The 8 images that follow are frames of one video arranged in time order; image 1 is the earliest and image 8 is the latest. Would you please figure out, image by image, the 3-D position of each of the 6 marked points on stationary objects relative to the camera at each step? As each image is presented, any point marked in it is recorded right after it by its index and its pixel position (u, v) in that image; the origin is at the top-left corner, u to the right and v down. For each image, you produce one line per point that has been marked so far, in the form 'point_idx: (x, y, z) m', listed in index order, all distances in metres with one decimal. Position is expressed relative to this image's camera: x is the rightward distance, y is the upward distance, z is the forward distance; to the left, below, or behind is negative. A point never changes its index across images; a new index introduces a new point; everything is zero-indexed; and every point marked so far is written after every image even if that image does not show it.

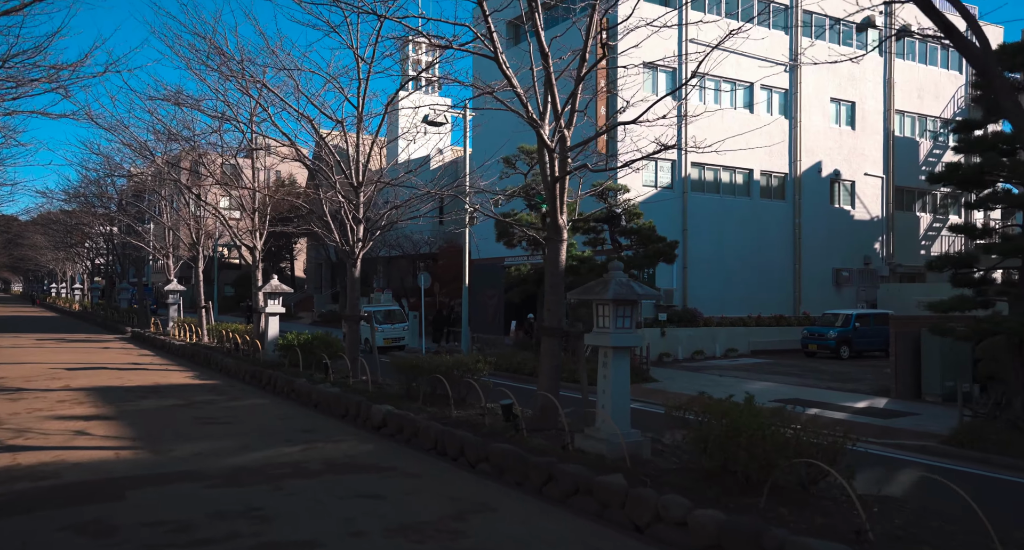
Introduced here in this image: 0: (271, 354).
0: (-4.3, -1.5, +14.7) m
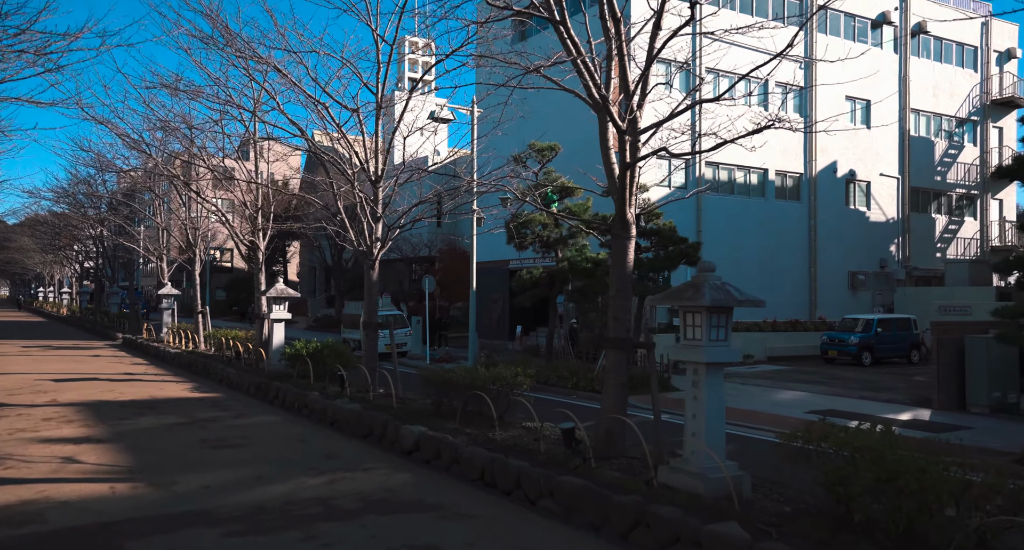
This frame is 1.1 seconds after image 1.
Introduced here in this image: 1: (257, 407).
0: (-3.9, -1.5, +13.6) m
1: (-3.4, -1.8, +10.9) m
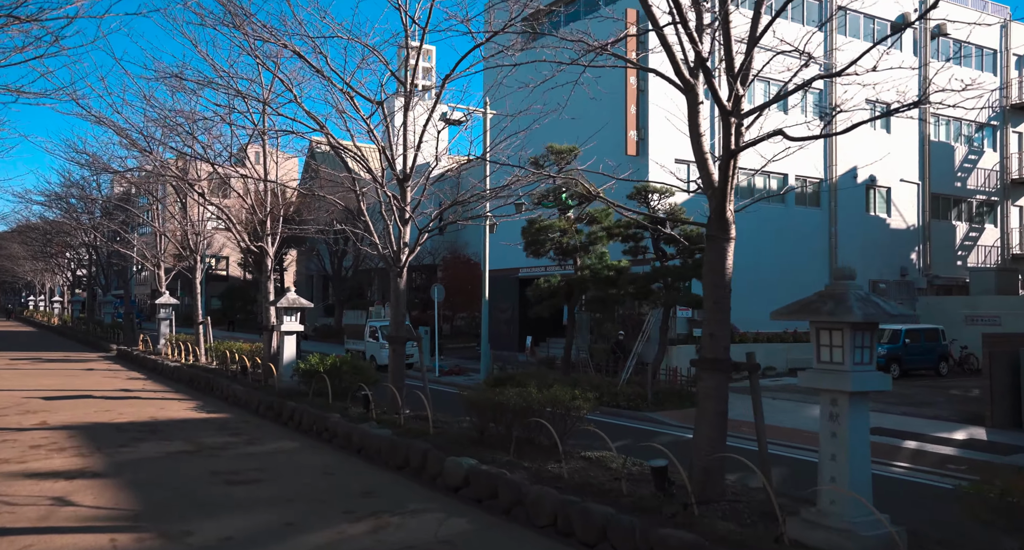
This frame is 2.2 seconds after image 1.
0: (-3.4, -1.6, +12.5) m
1: (-2.9, -1.9, +9.8) m
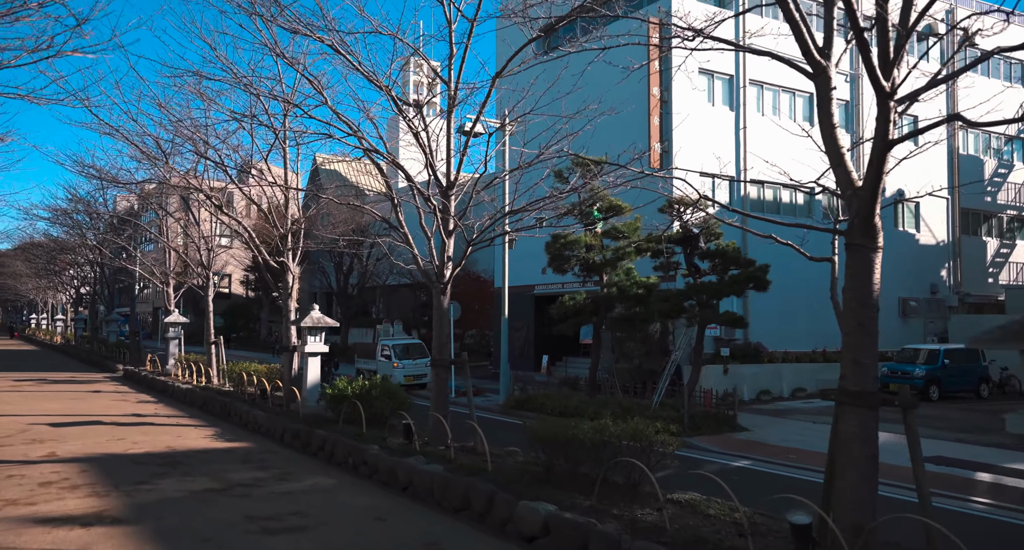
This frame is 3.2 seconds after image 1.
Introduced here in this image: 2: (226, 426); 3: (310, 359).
0: (-2.8, -1.9, +11.6) m
1: (-2.3, -2.1, +8.9) m
2: (-4.2, -2.2, +12.0) m
3: (-3.0, -1.2, +12.0) m
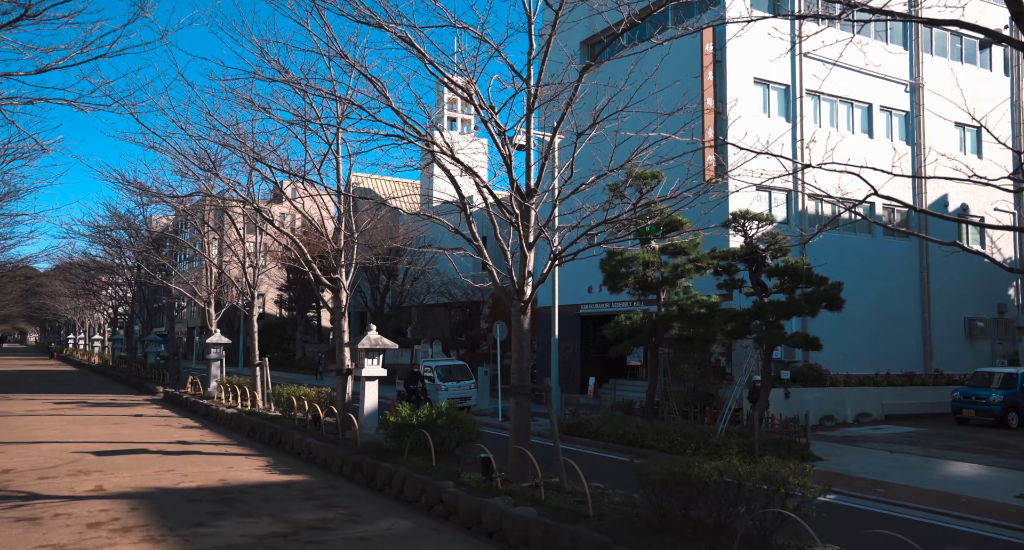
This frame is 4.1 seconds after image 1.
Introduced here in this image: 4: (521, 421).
0: (-1.9, -2.1, +10.8) m
1: (-1.4, -2.2, +8.1) m
2: (-3.2, -2.5, +11.3) m
3: (-2.0, -1.5, +11.2) m
4: (+0.1, -1.4, +7.9) m
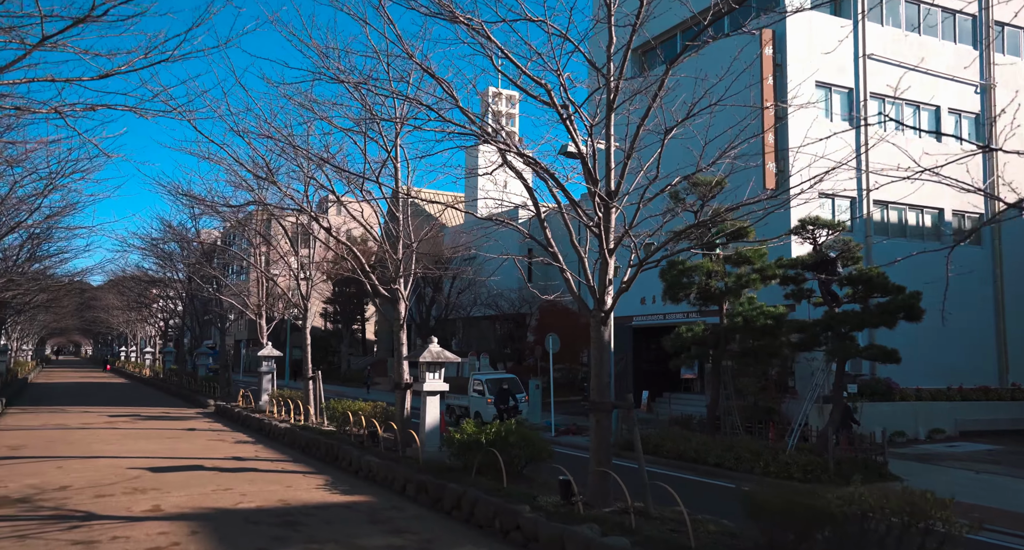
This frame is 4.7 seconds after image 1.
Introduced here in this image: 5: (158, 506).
0: (-1.0, -2.3, +10.3) m
1: (-0.7, -2.3, +7.6) m
2: (-2.3, -2.6, +10.8) m
3: (-1.1, -1.6, +10.7) m
4: (+0.8, -1.5, +7.3) m
5: (-3.6, -2.3, +8.2) m
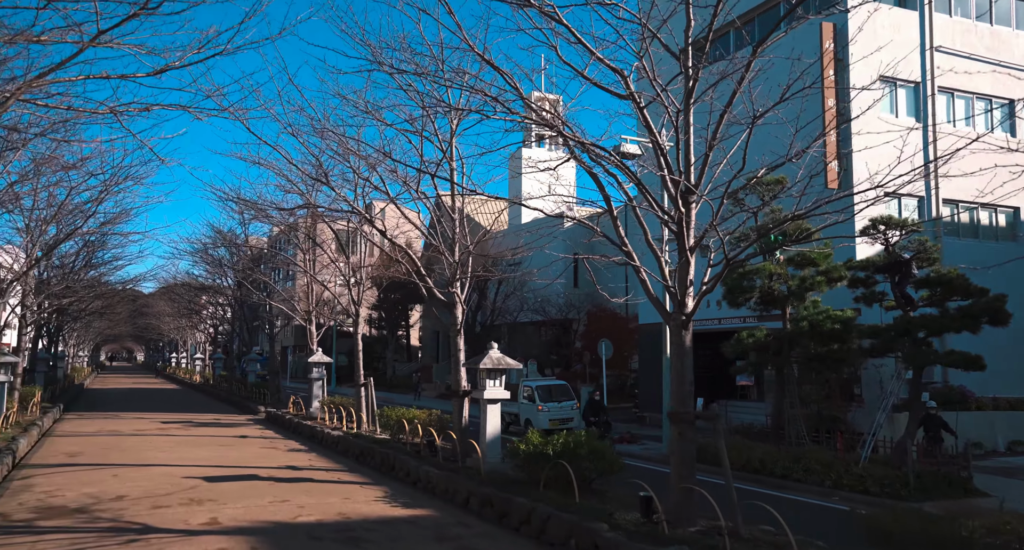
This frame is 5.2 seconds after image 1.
0: (-0.2, -2.3, +9.9) m
1: (0.0, -2.3, +7.1) m
2: (-1.5, -2.7, +10.4) m
3: (-0.3, -1.7, +10.3) m
4: (+1.4, -1.5, +6.8) m
5: (-2.9, -2.4, +7.9) m
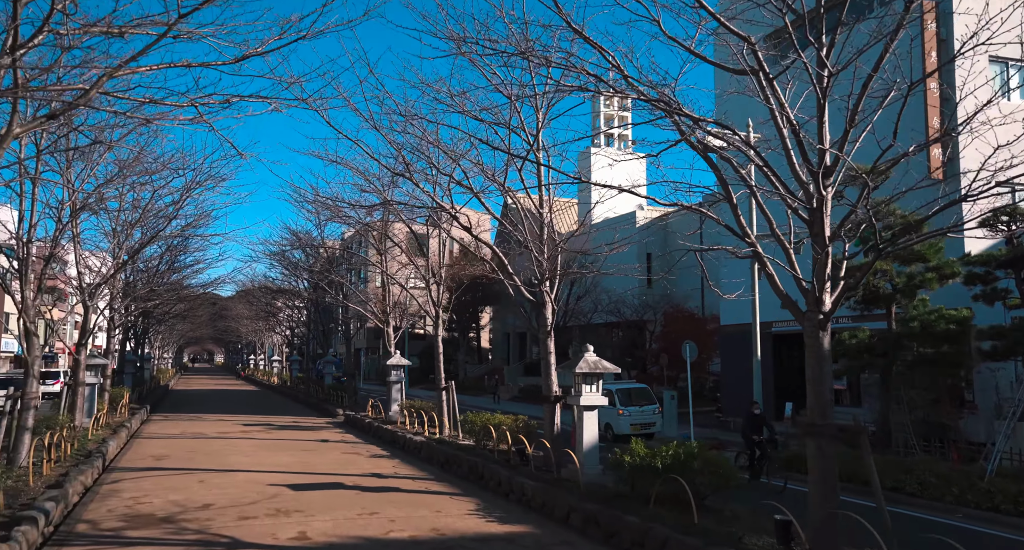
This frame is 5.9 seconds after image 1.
0: (+0.9, -2.3, +9.1) m
1: (+0.9, -2.3, +6.4) m
2: (-0.3, -2.7, +9.8) m
3: (+0.9, -1.6, +9.6) m
4: (+2.3, -1.4, +5.9) m
5: (-1.9, -2.3, +7.4) m
